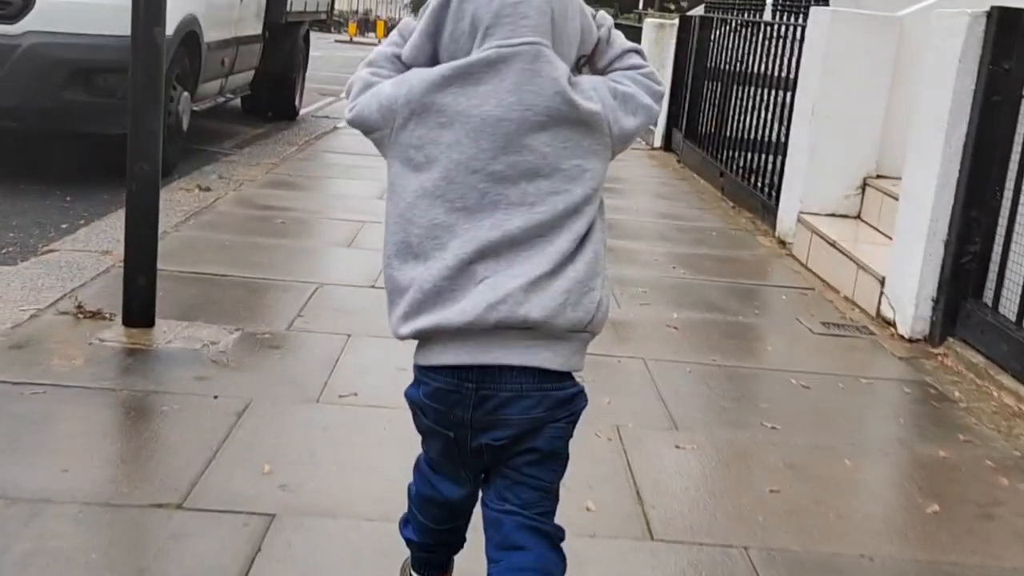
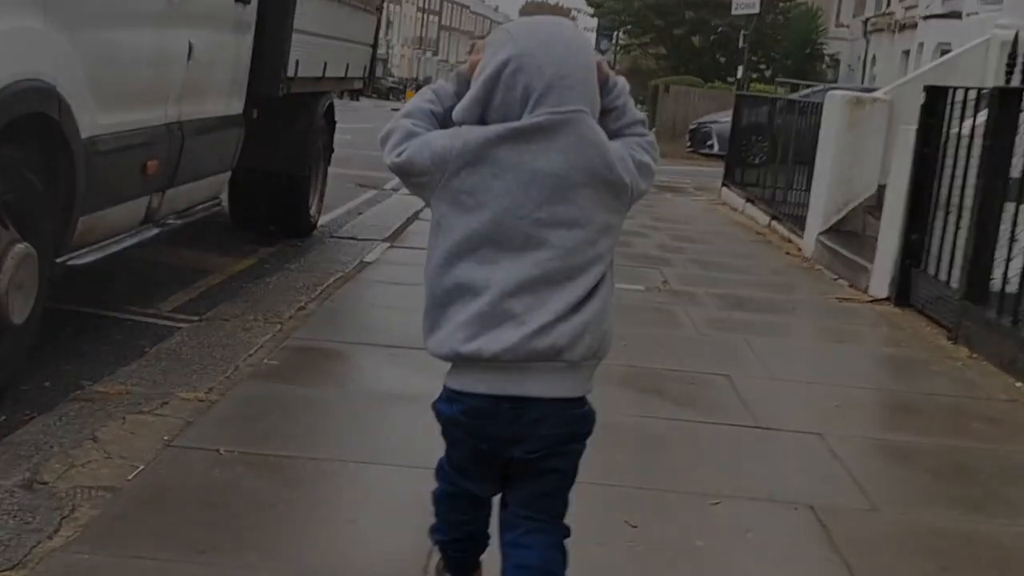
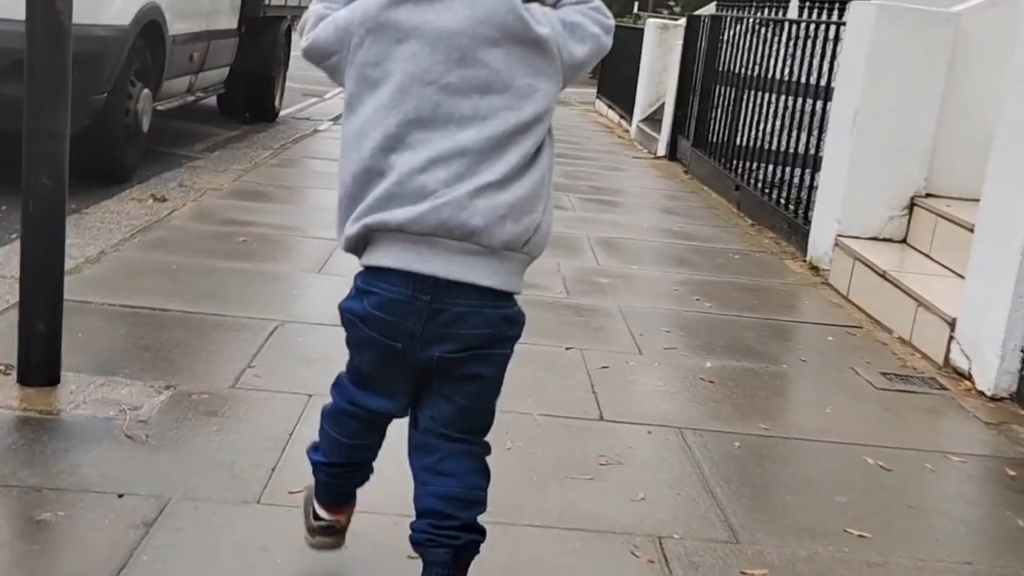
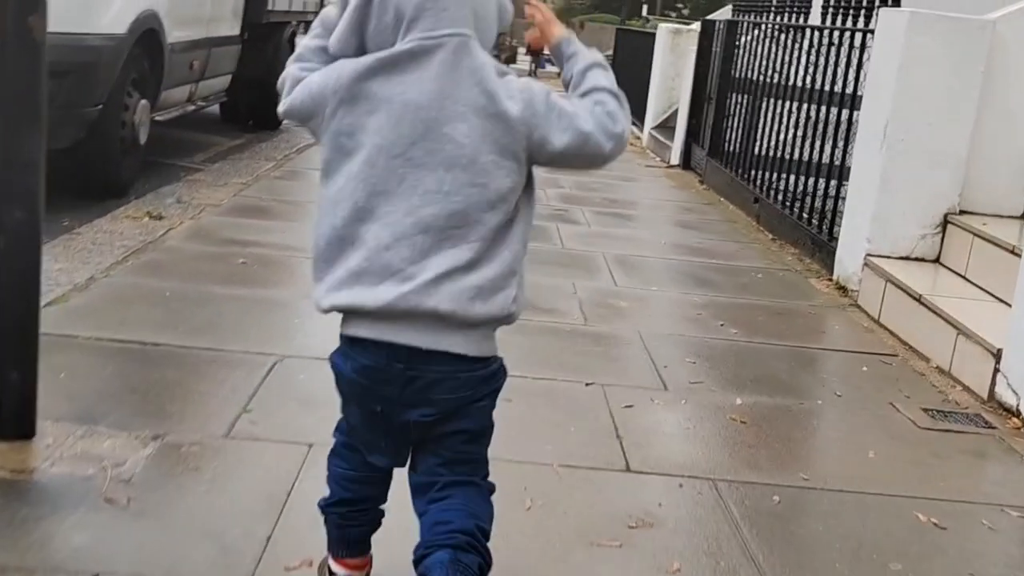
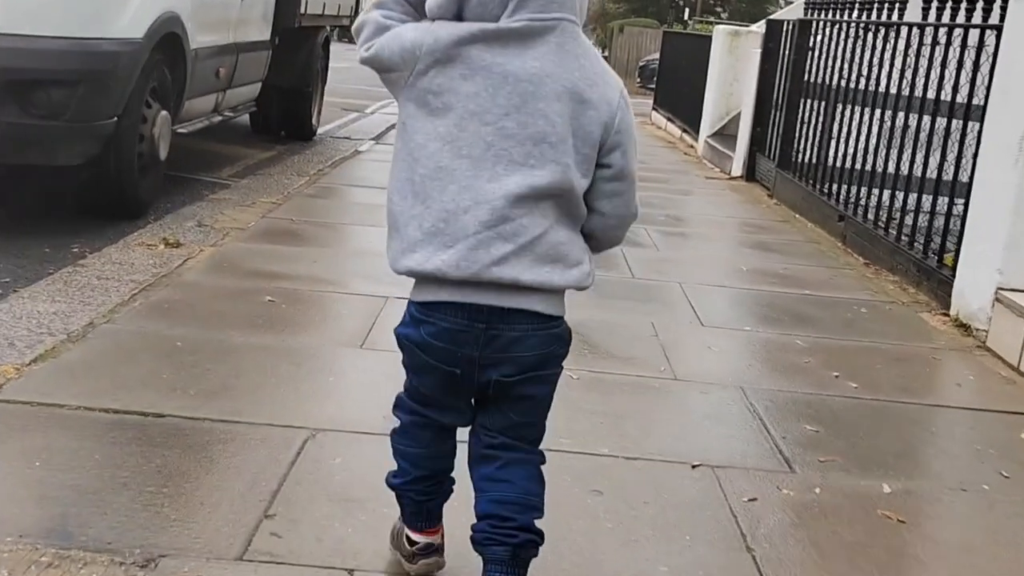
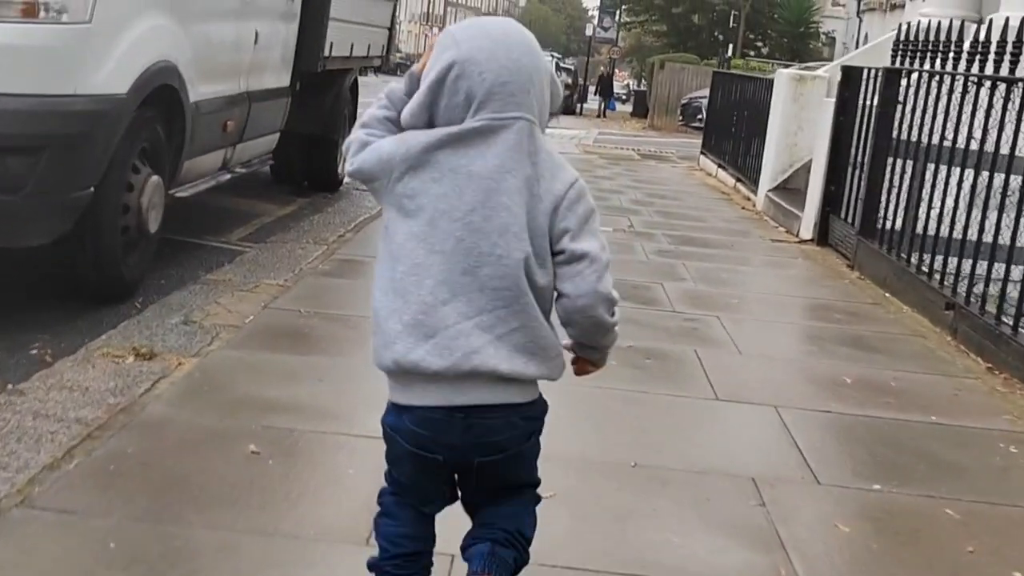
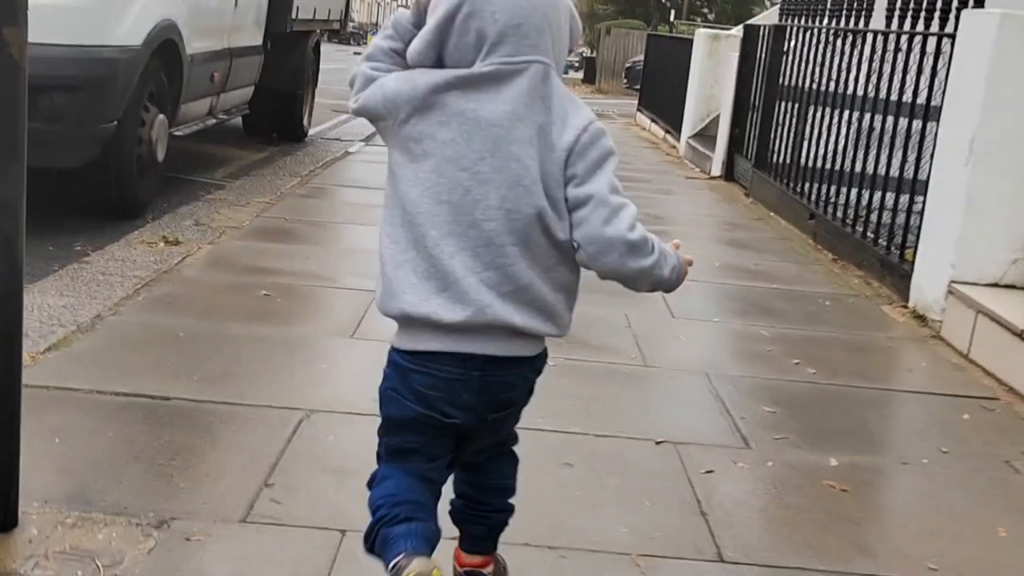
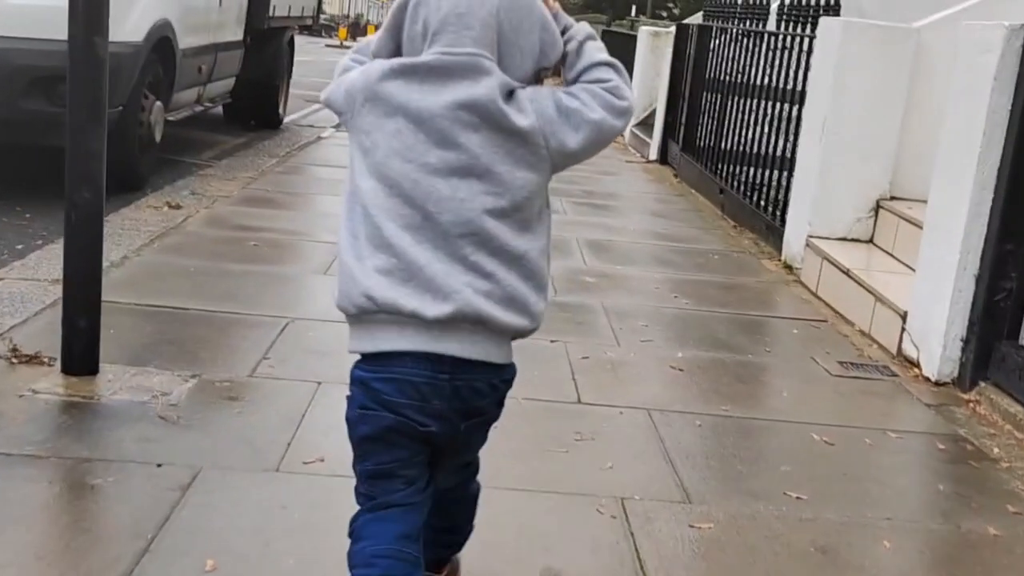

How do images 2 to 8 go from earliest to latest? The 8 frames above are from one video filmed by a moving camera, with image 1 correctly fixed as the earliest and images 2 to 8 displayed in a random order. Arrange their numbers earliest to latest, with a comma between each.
8, 3, 4, 7, 5, 6, 2
